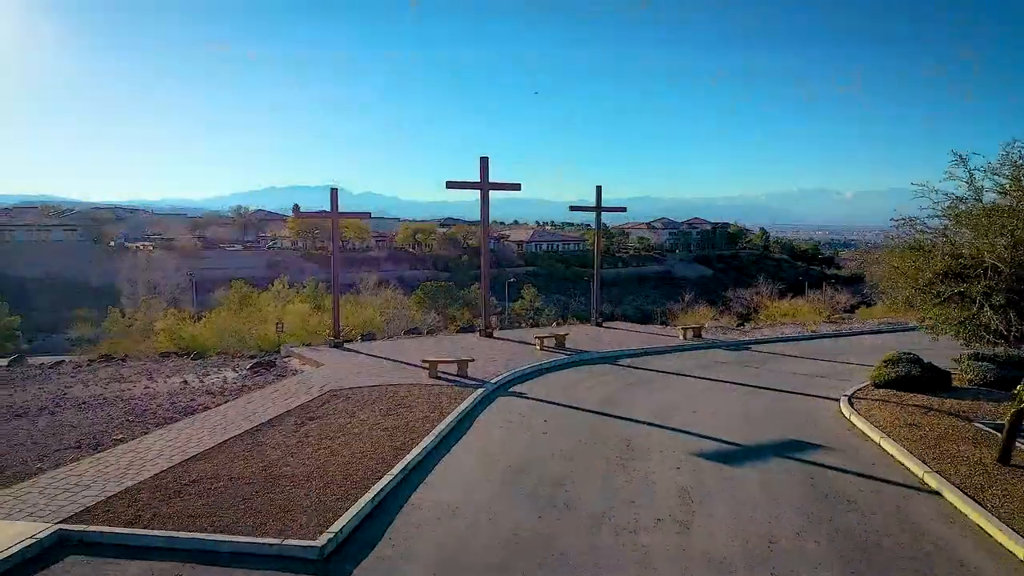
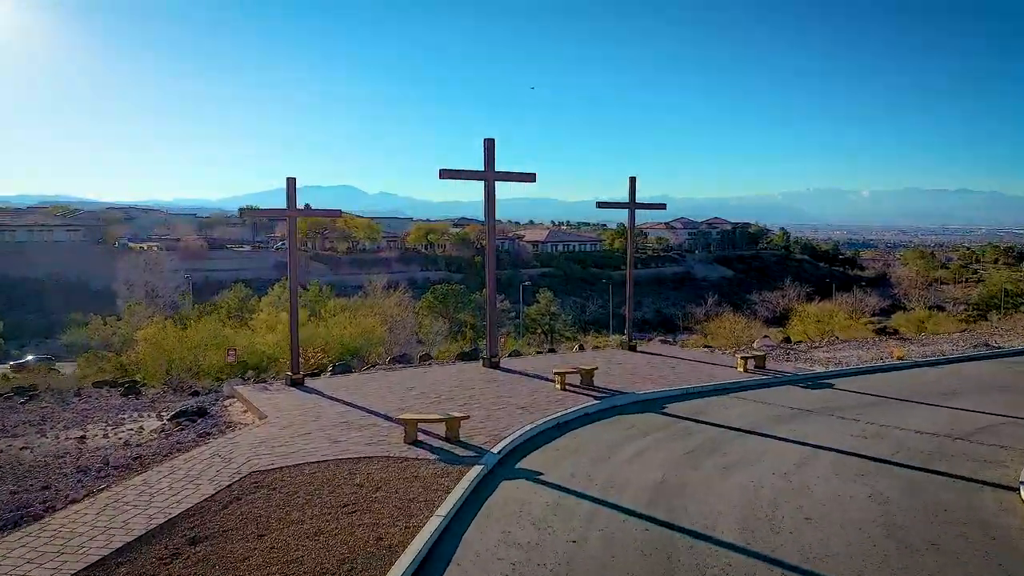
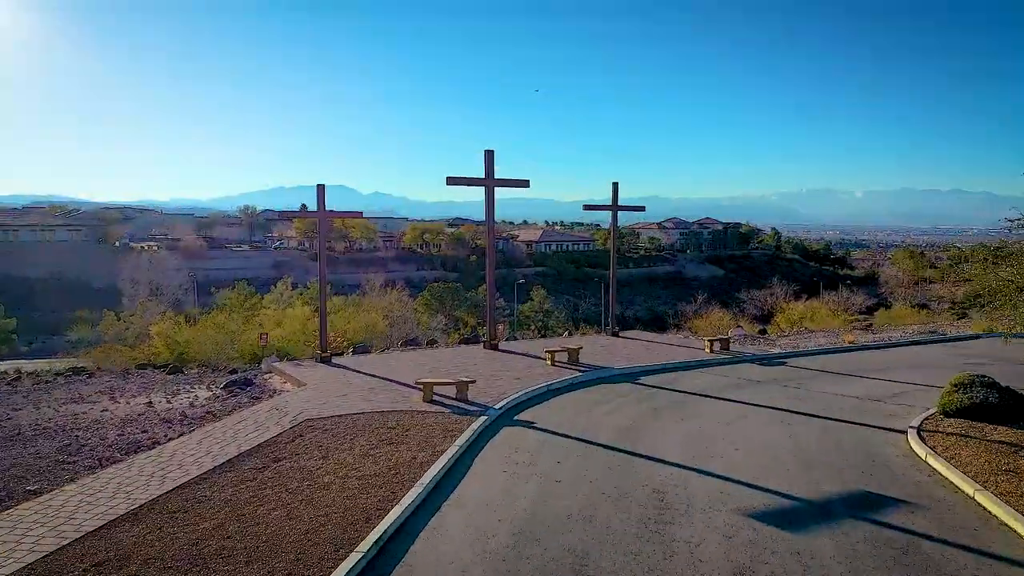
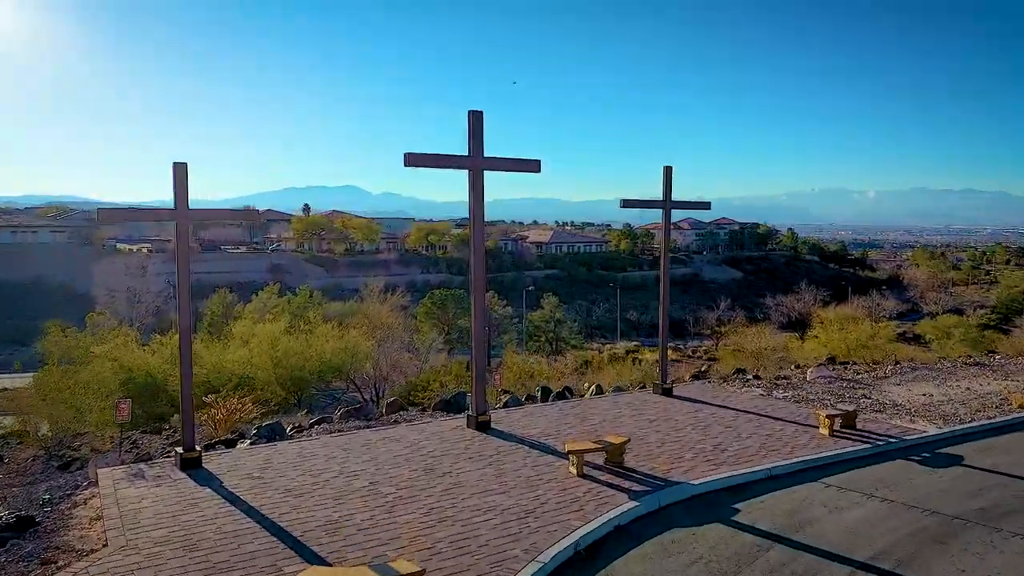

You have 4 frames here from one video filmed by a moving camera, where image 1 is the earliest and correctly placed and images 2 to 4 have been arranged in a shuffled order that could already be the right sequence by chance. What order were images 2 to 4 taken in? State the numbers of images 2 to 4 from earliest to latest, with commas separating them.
3, 2, 4
